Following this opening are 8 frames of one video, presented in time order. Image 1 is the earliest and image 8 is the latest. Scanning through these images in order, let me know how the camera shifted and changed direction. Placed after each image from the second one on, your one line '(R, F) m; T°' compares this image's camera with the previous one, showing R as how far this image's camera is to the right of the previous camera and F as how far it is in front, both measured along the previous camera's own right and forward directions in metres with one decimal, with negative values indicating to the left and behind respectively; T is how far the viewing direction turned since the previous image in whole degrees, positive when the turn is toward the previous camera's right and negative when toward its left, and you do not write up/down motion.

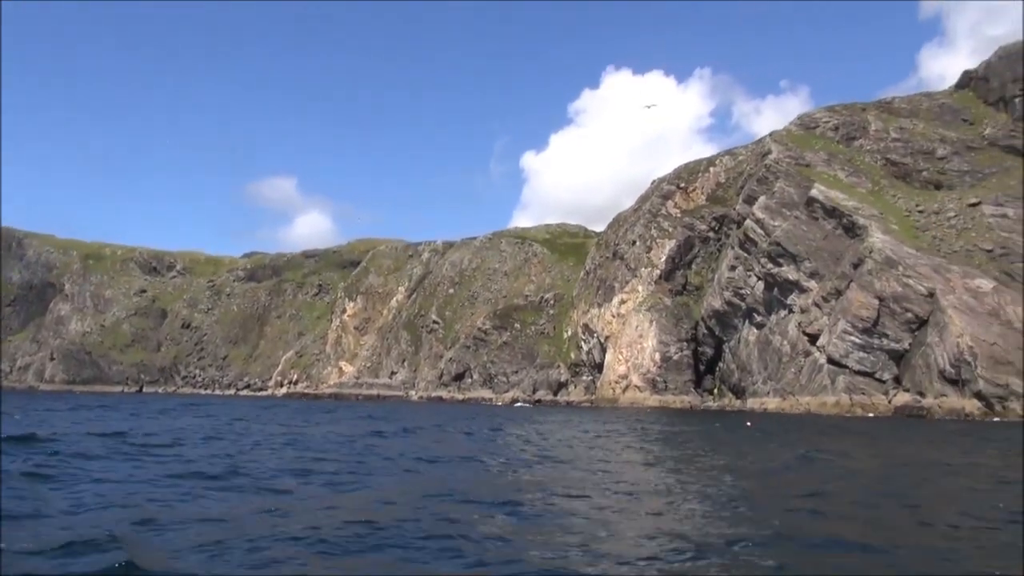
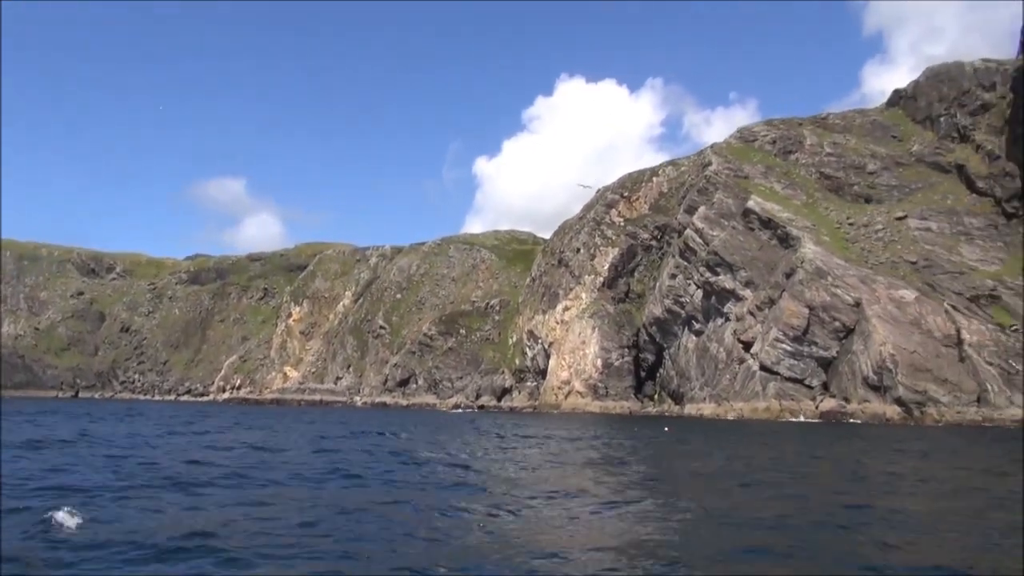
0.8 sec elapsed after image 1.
(+0.7, -0.6) m; +4°
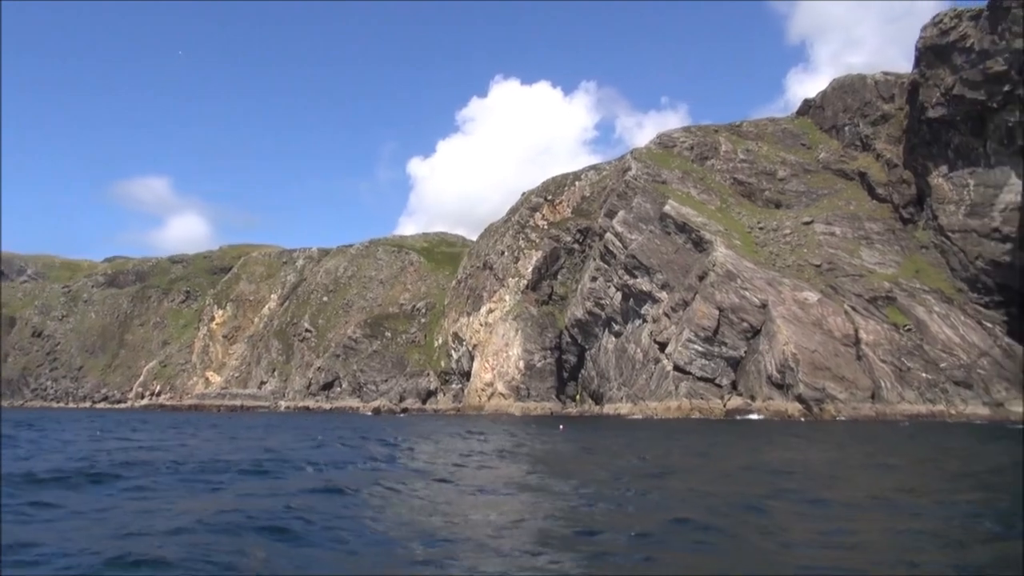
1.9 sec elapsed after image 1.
(+1.1, -0.7) m; +5°
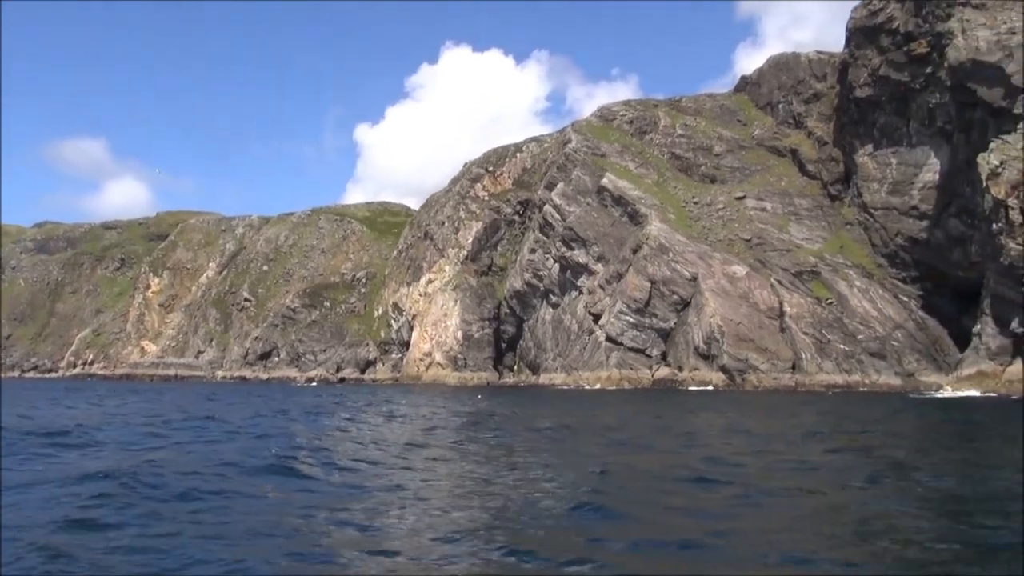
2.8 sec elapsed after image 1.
(+1.0, -0.4) m; +4°
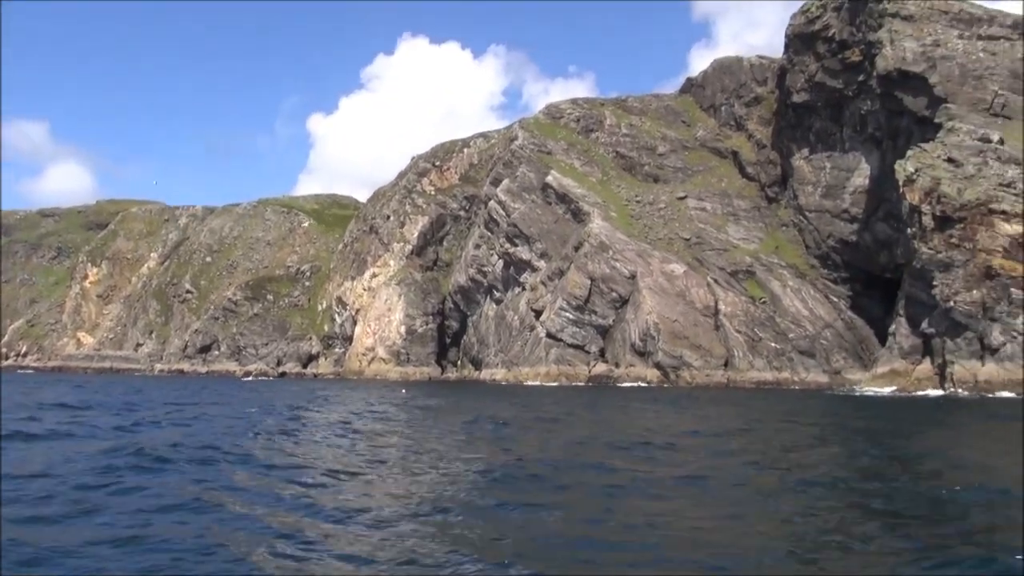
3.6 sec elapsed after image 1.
(+0.9, -0.3) m; +3°
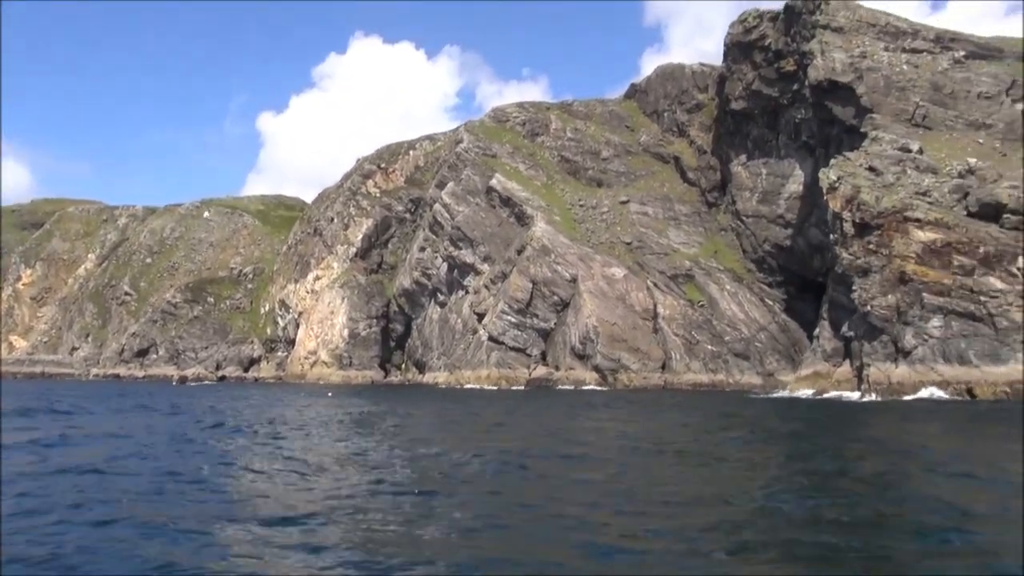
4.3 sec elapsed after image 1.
(+0.9, -0.1) m; +3°
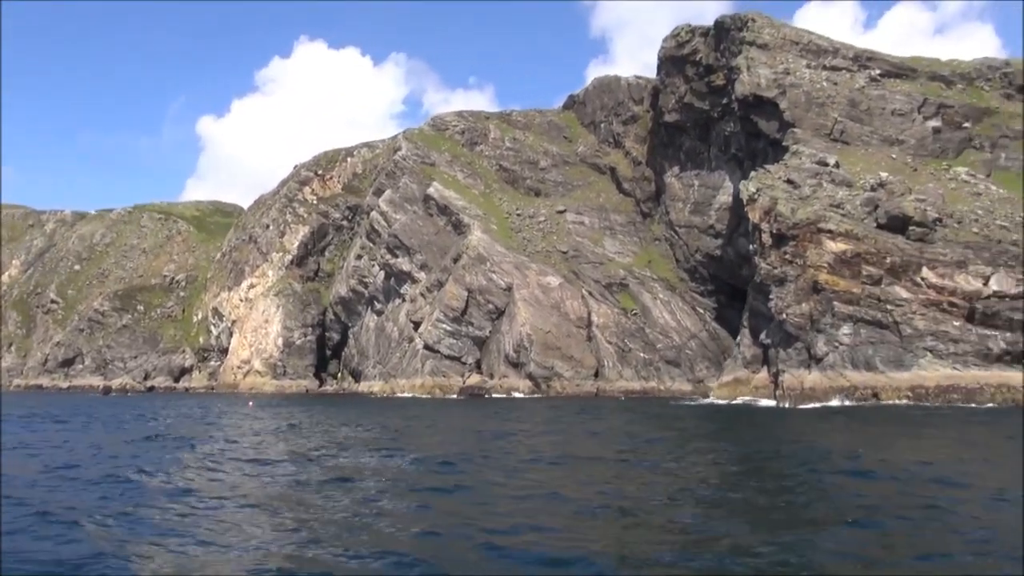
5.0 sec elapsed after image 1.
(+0.8, -0.2) m; +4°
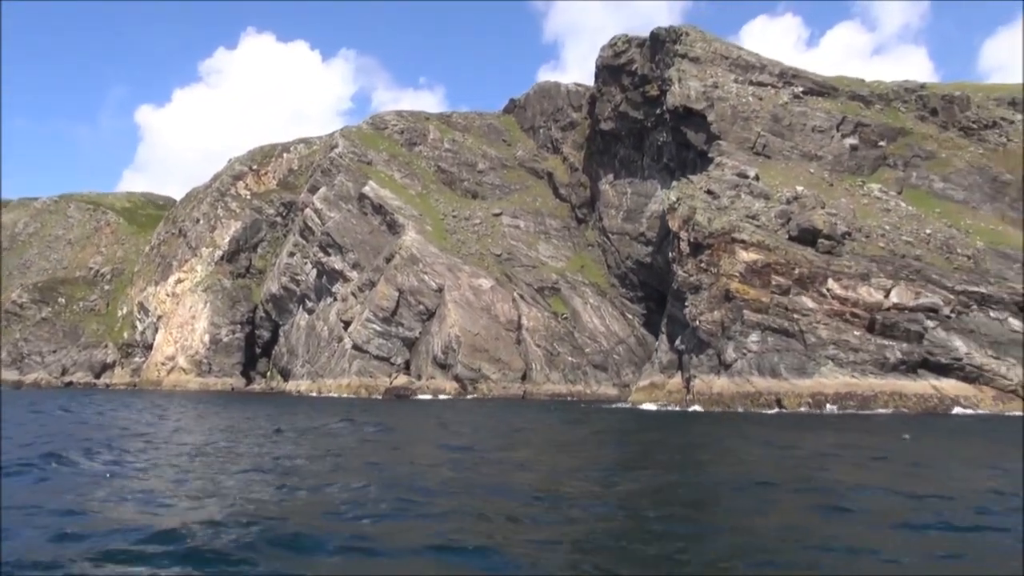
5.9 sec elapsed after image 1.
(+1.0, -0.2) m; +4°
